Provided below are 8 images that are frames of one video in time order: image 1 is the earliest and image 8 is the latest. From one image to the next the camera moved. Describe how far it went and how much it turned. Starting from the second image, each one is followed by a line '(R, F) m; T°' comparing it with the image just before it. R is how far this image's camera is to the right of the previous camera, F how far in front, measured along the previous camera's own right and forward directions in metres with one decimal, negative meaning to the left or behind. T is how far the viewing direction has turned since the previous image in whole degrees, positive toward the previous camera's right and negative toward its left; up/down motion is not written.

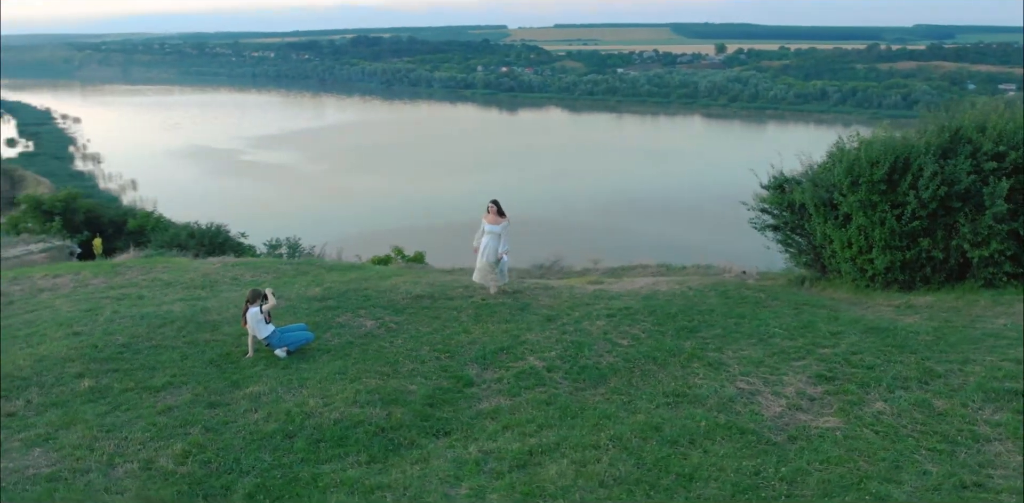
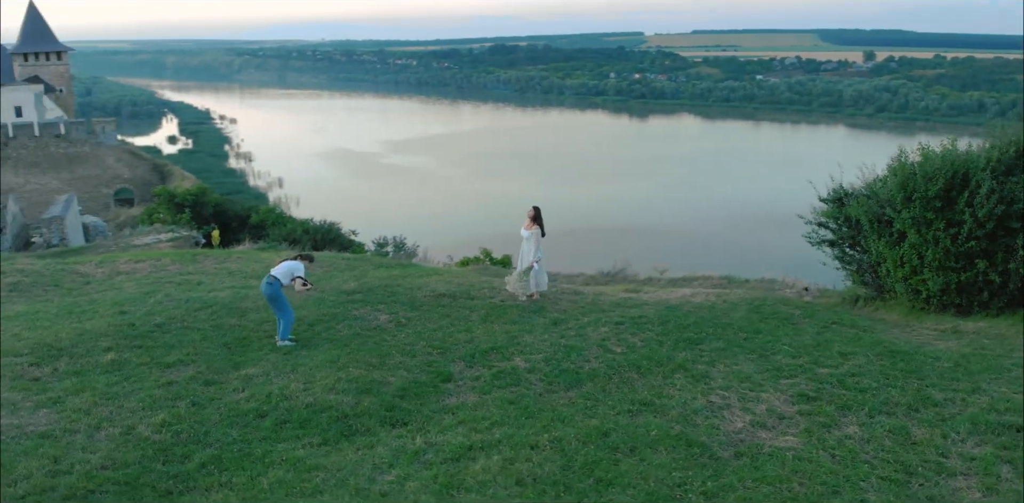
(+1.1, -0.1) m; -9°
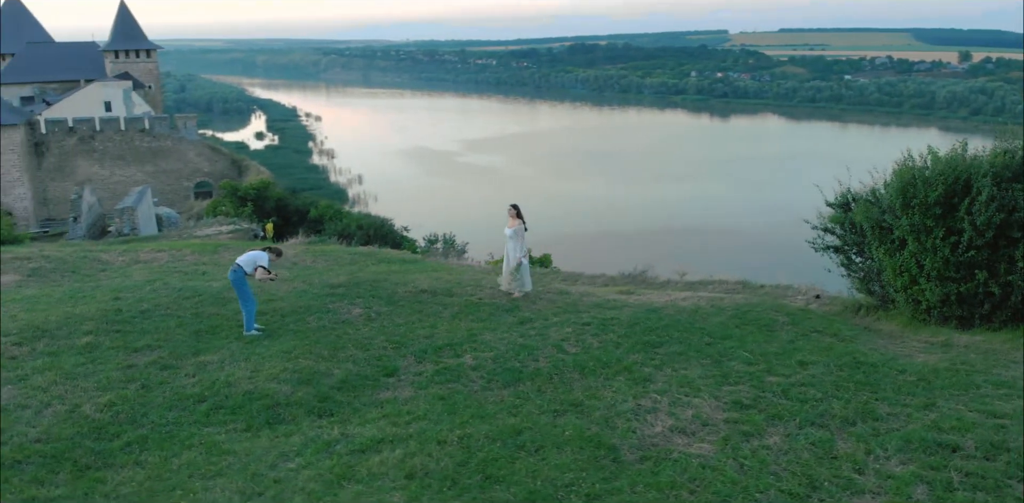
(+1.0, 0.0) m; -6°
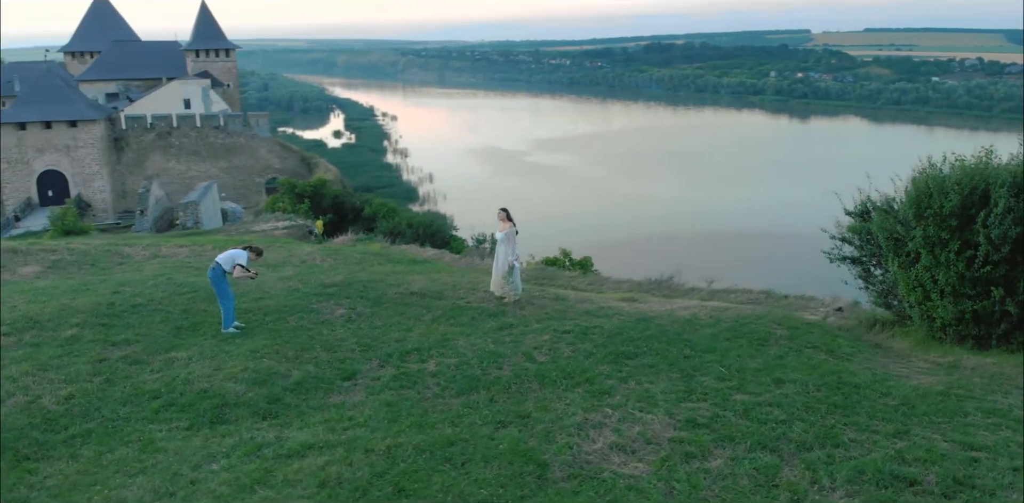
(+0.8, +0.2) m; -5°
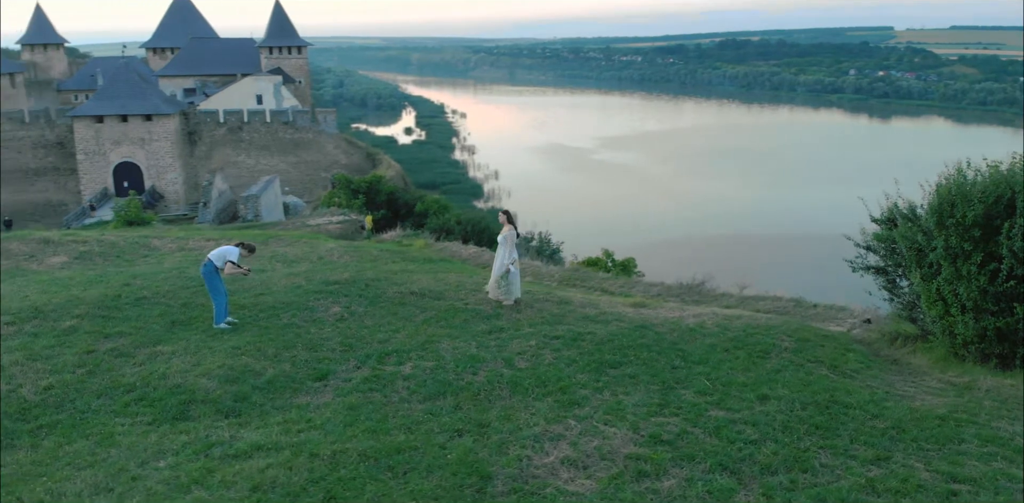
(+0.7, +0.2) m; -5°
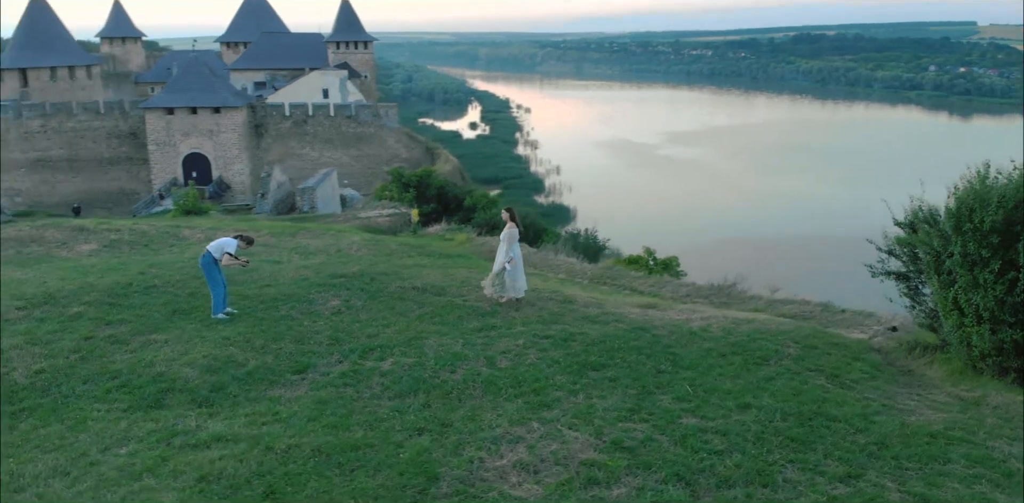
(+0.6, +0.1) m; -5°
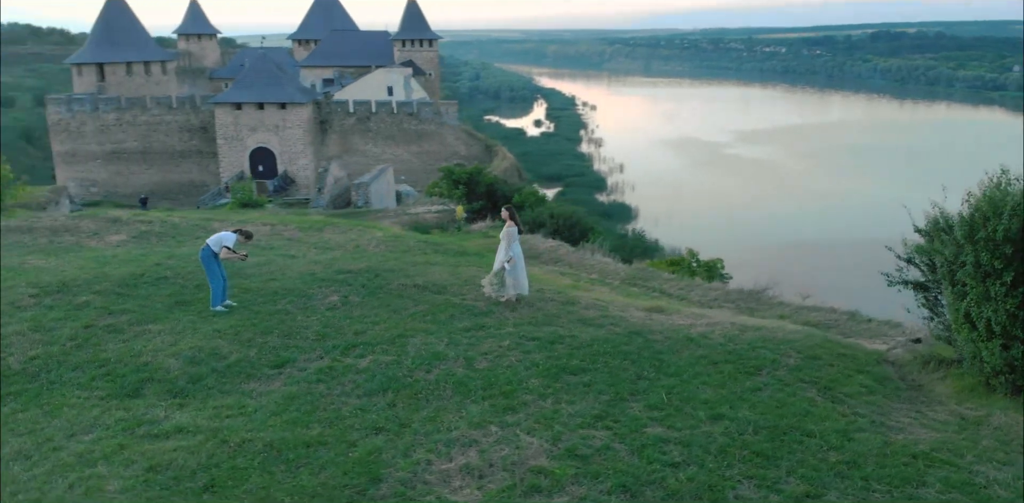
(+0.7, +0.1) m; -5°
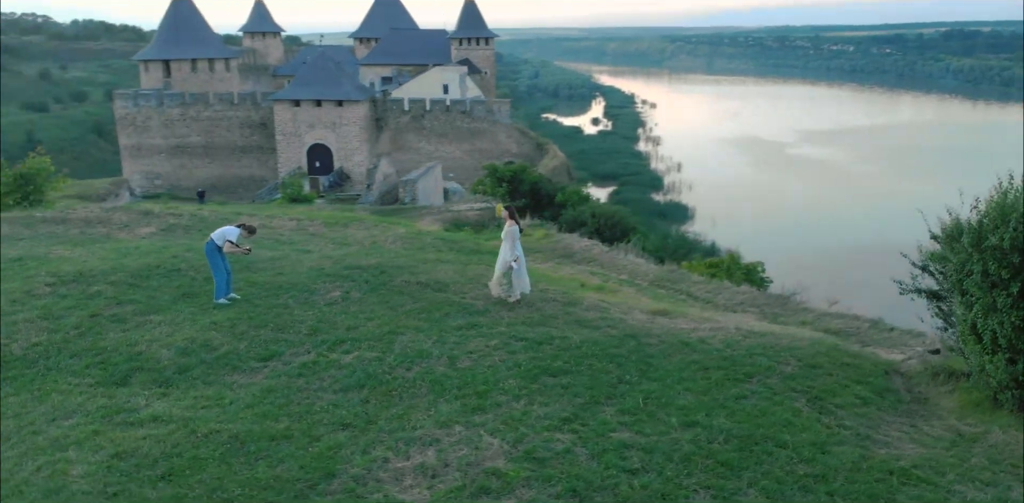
(+0.6, 0.0) m; -4°
